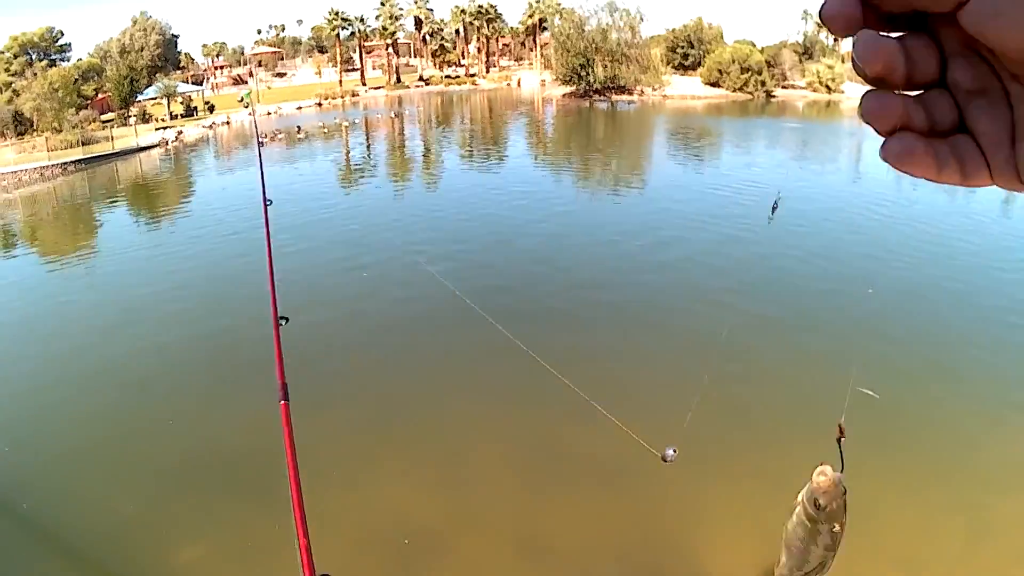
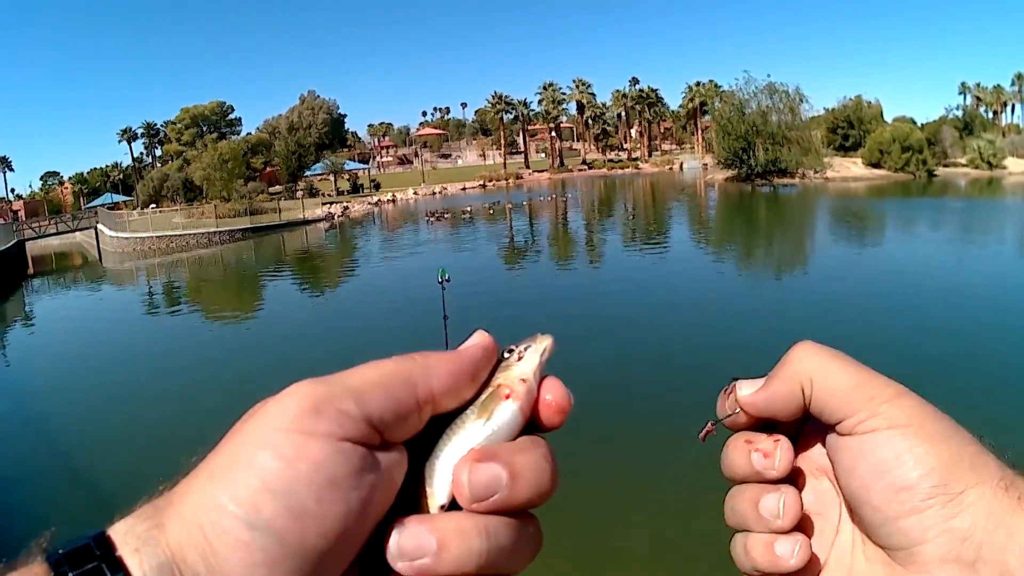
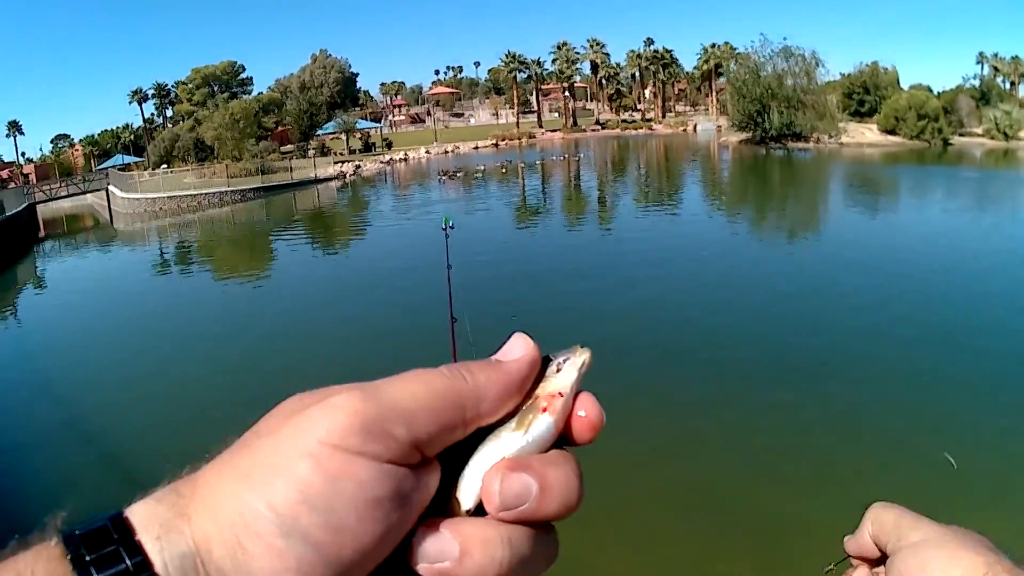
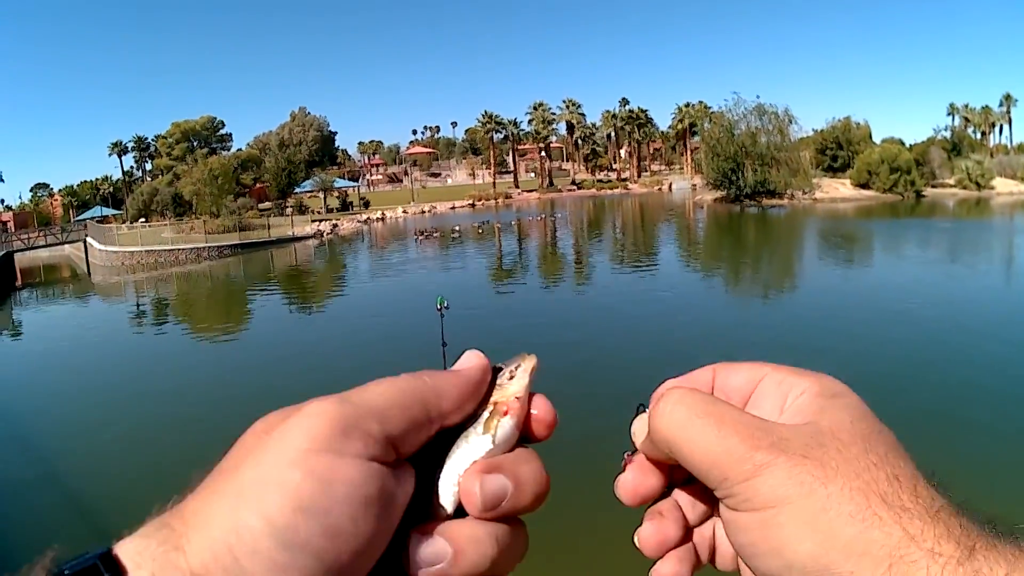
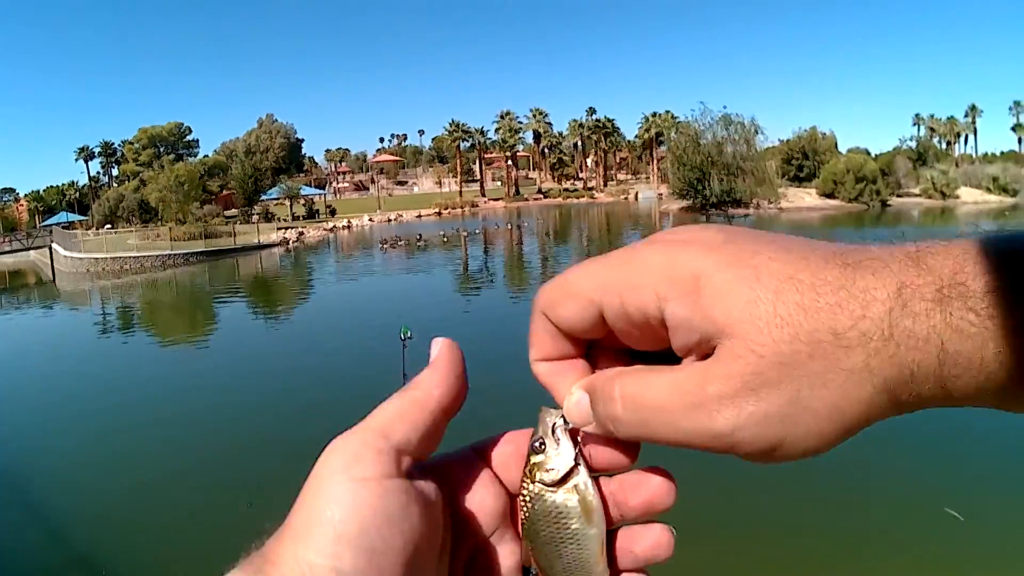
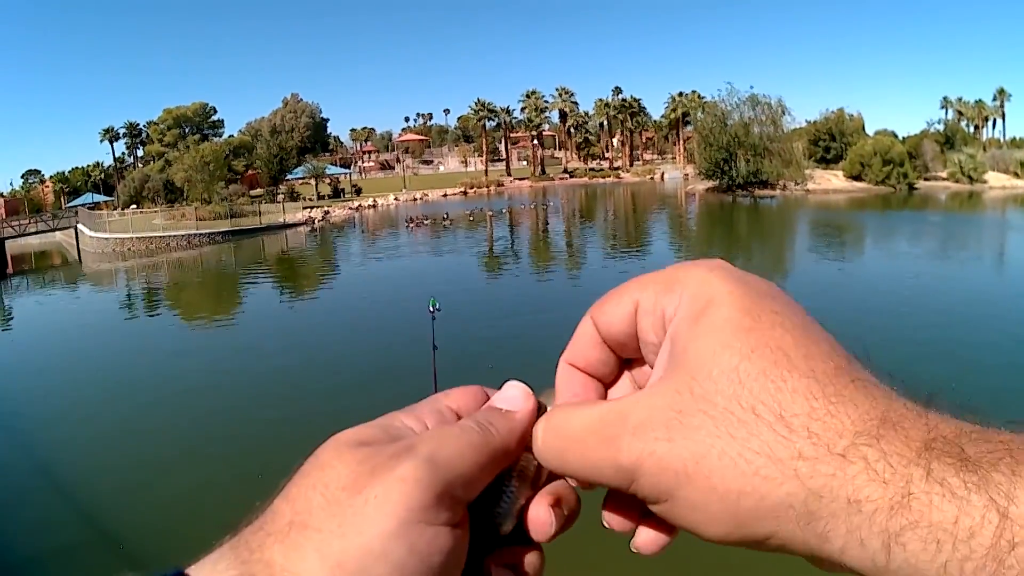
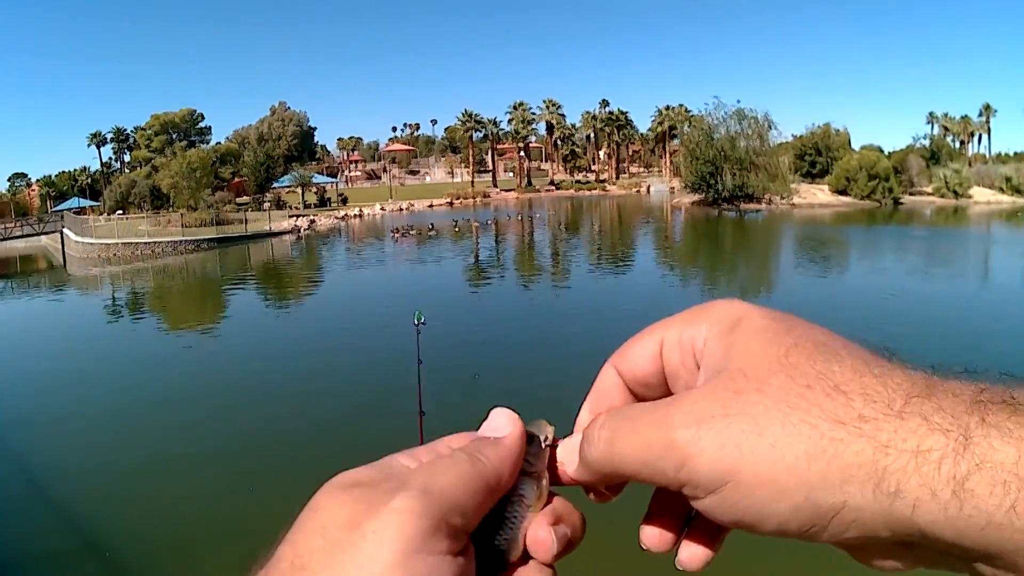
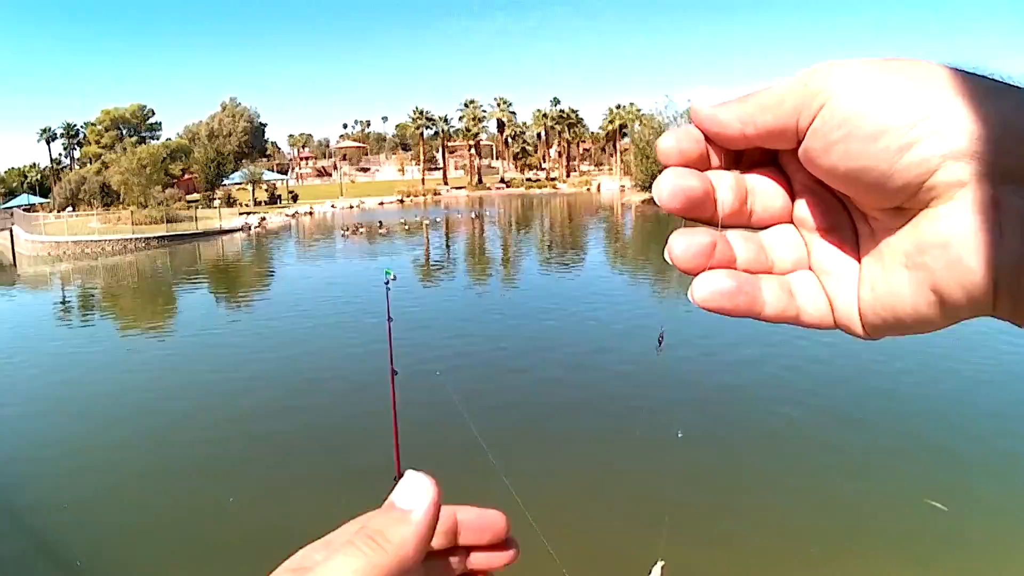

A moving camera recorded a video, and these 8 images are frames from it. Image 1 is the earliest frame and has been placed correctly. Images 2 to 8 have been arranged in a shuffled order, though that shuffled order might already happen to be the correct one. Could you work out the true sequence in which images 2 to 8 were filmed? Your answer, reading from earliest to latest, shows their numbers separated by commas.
8, 5, 7, 6, 4, 2, 3
